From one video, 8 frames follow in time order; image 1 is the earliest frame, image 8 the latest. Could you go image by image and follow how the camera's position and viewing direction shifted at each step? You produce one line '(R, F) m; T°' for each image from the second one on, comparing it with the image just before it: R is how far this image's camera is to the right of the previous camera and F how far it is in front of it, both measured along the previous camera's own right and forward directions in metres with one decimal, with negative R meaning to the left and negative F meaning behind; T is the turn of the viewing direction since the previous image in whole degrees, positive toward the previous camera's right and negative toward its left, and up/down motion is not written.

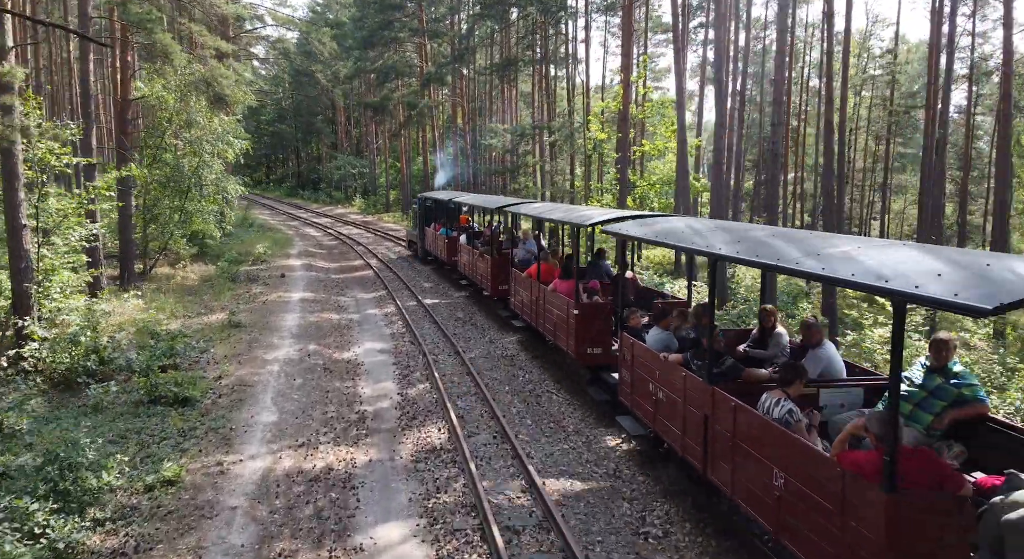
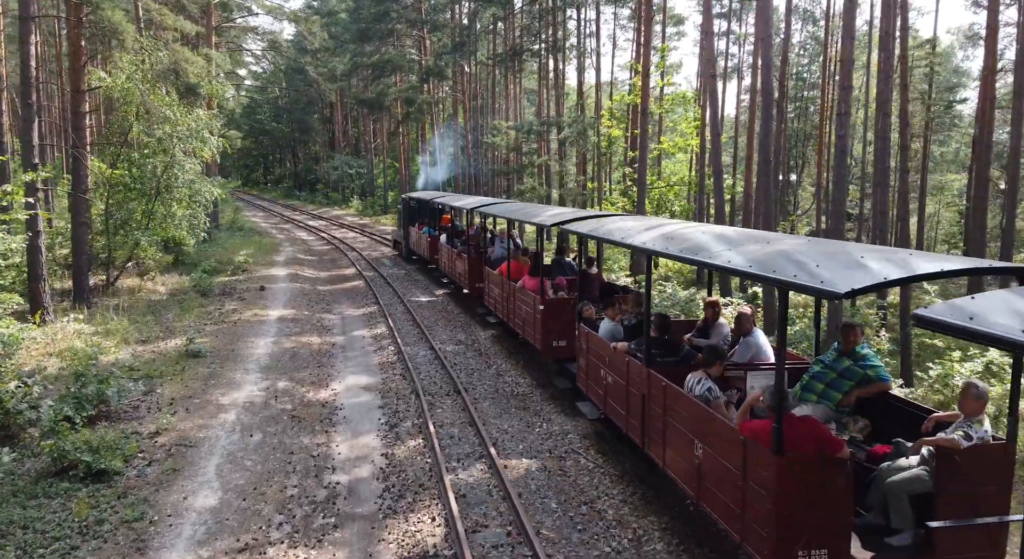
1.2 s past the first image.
(-0.2, +2.5) m; 0°
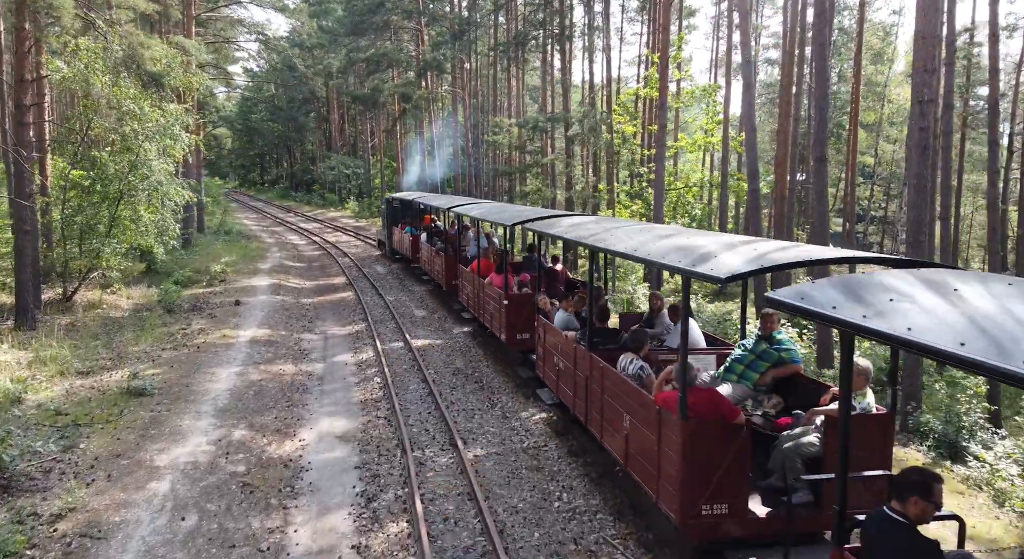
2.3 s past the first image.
(-0.1, +2.2) m; 0°
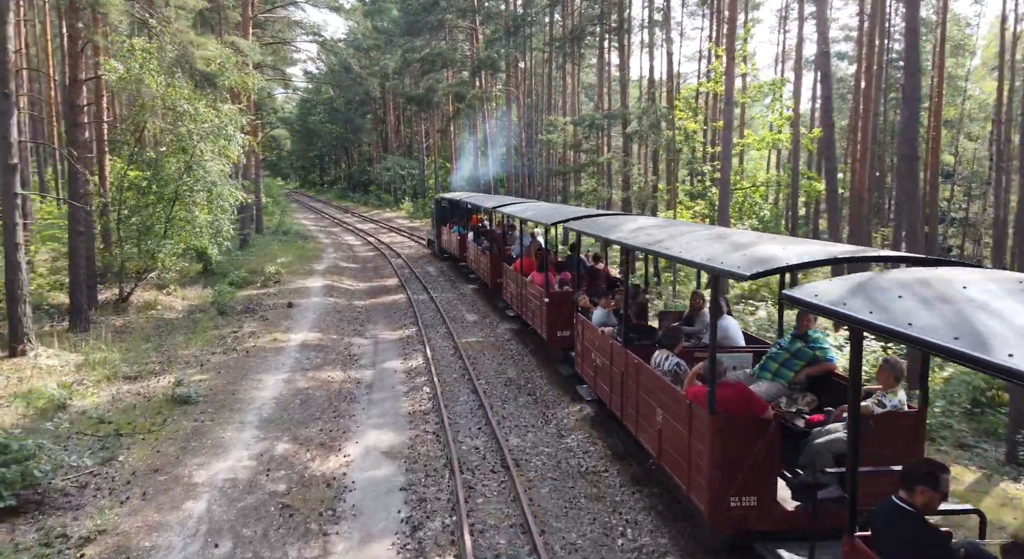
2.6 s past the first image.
(0.0, +0.7) m; -4°
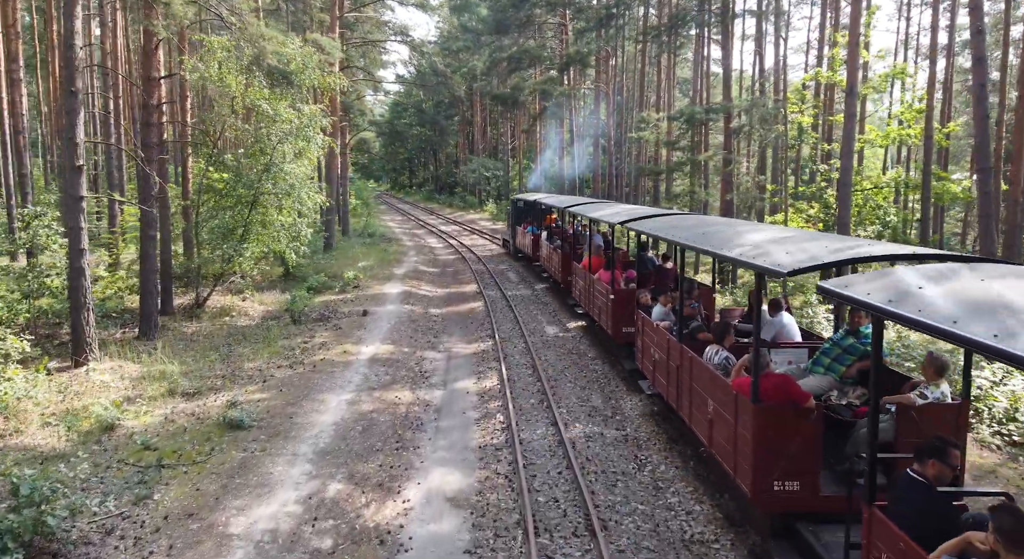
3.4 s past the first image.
(0.0, +1.4) m; -6°
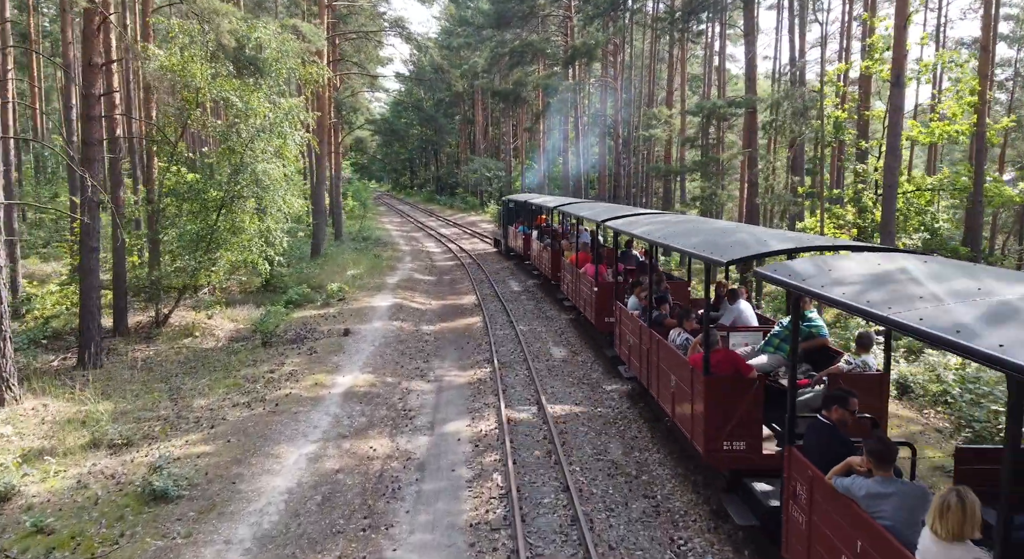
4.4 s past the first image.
(0.0, +2.1) m; 0°
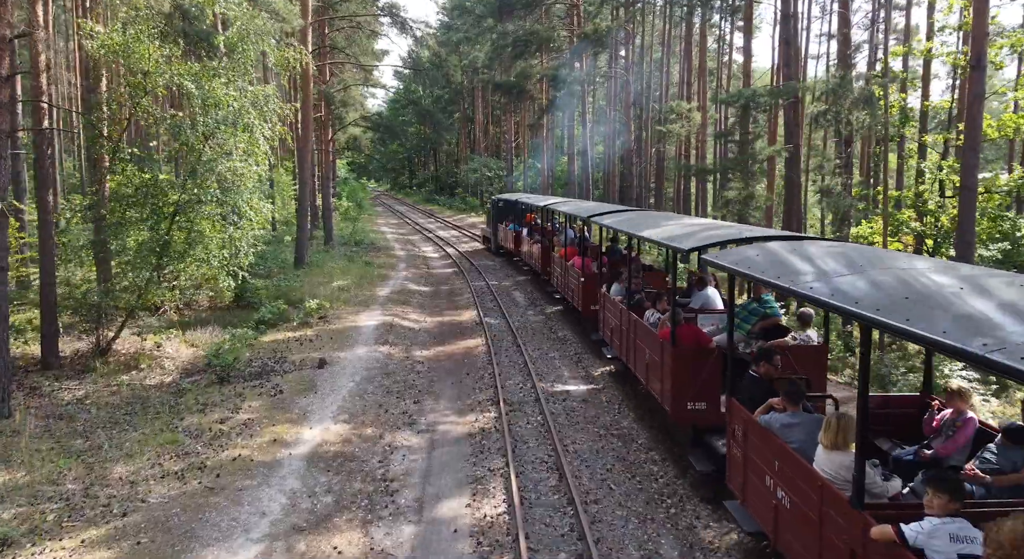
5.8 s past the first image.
(-0.1, +2.5) m; 0°
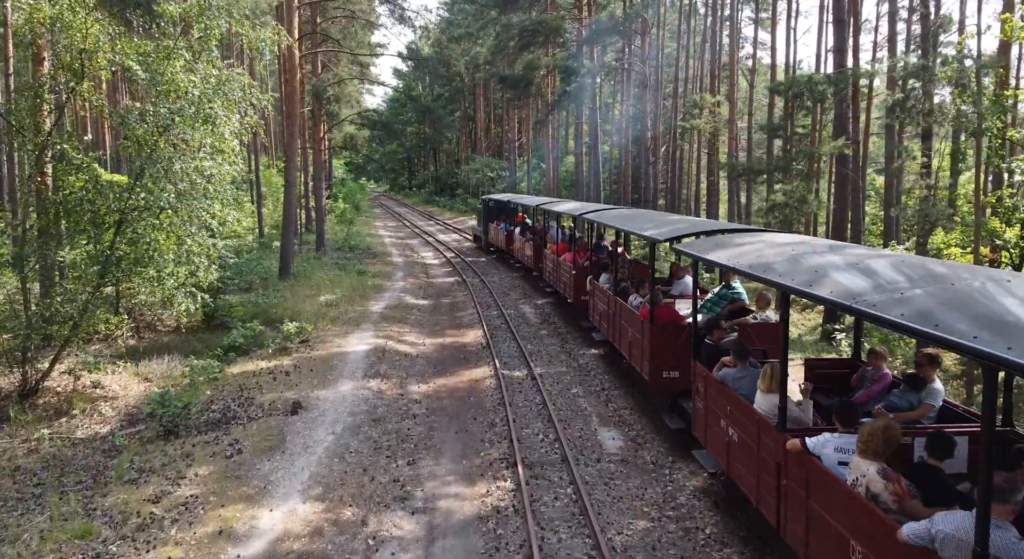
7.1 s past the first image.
(-0.2, +2.3) m; 0°
